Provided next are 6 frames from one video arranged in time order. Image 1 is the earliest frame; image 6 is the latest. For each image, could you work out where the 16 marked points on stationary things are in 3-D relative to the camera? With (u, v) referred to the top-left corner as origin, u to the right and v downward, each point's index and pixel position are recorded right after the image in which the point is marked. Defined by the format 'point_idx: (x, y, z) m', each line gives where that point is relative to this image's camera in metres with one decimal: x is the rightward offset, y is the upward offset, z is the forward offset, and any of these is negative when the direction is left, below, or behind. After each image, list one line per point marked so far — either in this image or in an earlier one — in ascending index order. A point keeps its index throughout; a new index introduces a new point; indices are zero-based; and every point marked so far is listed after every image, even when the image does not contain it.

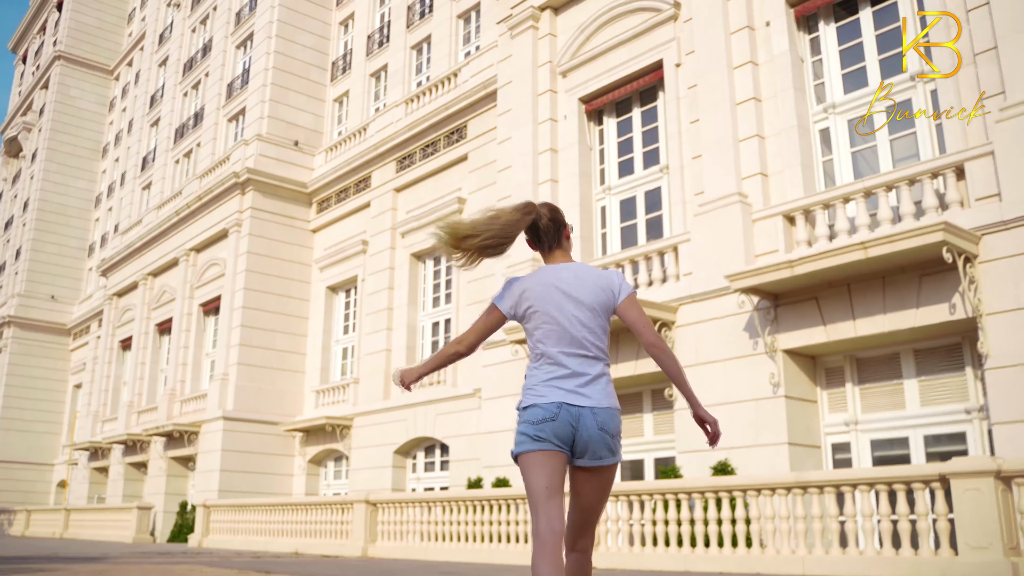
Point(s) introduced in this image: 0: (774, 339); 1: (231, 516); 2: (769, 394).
0: (+2.9, -0.6, +11.7) m
1: (-5.2, -4.0, +18.7) m
2: (+2.8, -1.2, +11.6) m
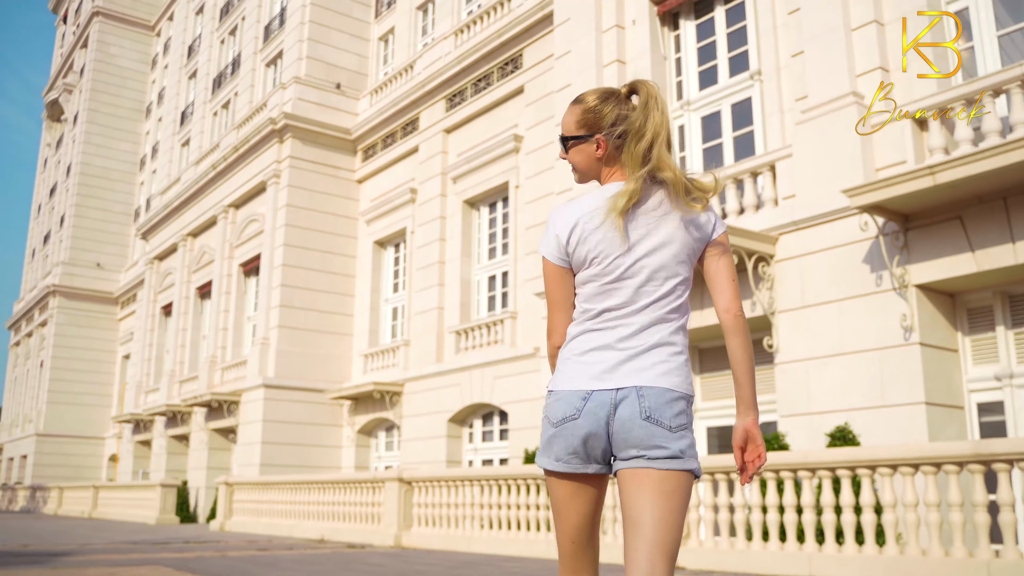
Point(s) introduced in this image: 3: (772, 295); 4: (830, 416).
0: (+3.4, +0.1, +9.3) m
1: (-4.1, -3.2, +16.8) m
2: (+3.3, -0.5, +9.2) m
3: (+2.6, -0.1, +10.6) m
4: (+2.9, -1.2, +9.7) m
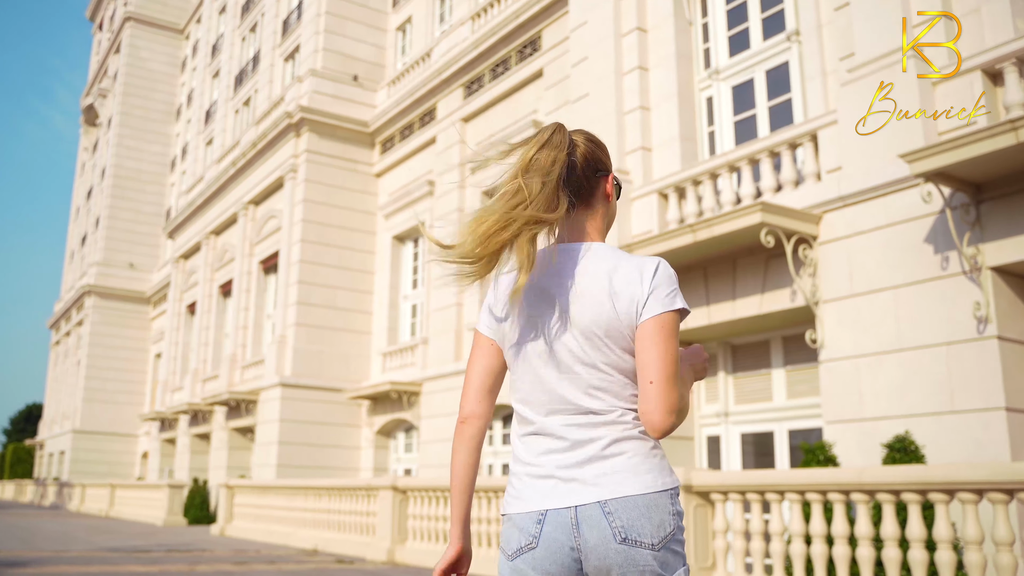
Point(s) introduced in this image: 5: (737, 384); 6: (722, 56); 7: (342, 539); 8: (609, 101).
0: (+3.4, +0.3, +7.8) m
1: (-3.8, -3.2, +15.7) m
2: (+3.3, -0.3, +7.8) m
3: (+2.6, +0.1, +9.2) m
4: (+2.9, -1.0, +8.3) m
5: (+2.2, -1.0, +10.6) m
6: (+2.3, +2.6, +11.8) m
7: (-2.0, -2.9, +12.4) m
8: (+1.1, +2.2, +12.4) m
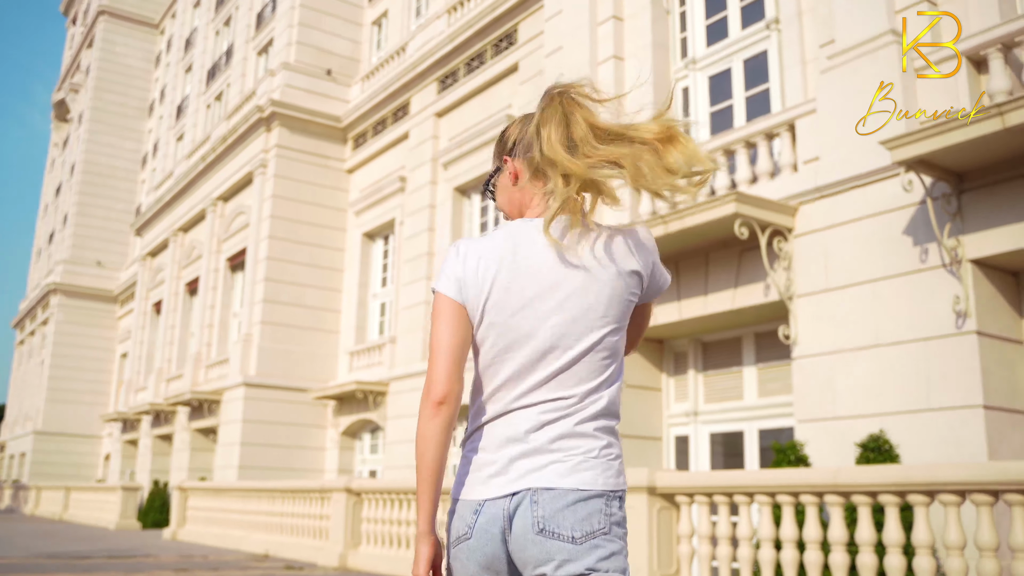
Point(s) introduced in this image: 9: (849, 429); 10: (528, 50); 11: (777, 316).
0: (+3.1, +0.3, +7.5) m
1: (-4.3, -3.0, +15.2) m
2: (+3.0, -0.3, +7.4) m
3: (+2.3, +0.1, +8.9) m
4: (+2.6, -1.0, +7.9) m
5: (+1.9, -0.9, +10.3) m
6: (+2.0, +2.6, +11.5) m
7: (-2.4, -2.8, +11.9) m
8: (+0.8, +2.2, +12.0) m
9: (+2.5, -1.1, +8.0) m
10: (+0.3, +3.8, +16.9) m
11: (+2.4, -0.2, +9.5) m
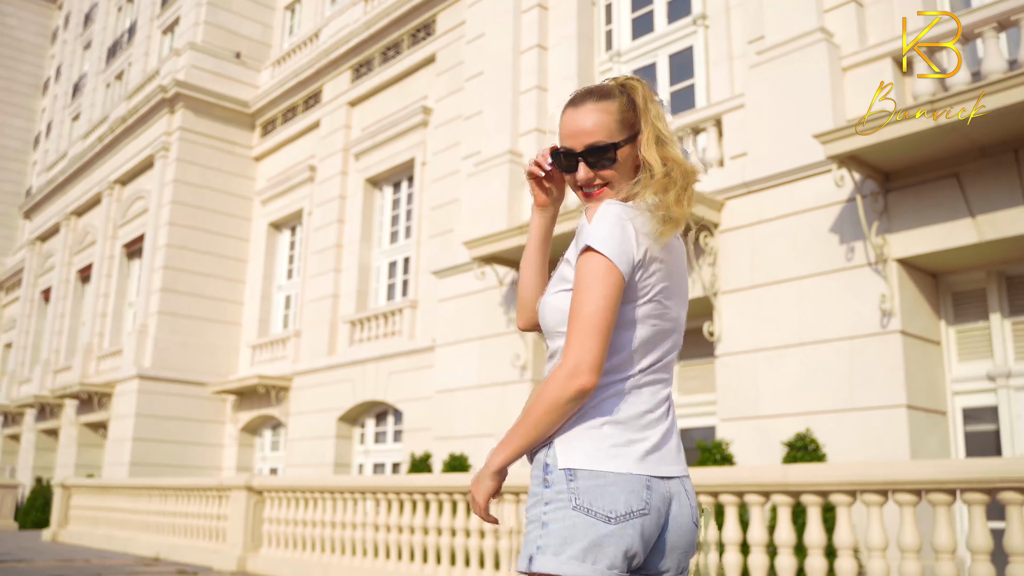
0: (+2.6, +0.3, +7.4) m
1: (-5.6, -2.8, +14.4) m
2: (+2.5, -0.3, +7.4) m
3: (+1.7, +0.1, +8.7) m
4: (+2.0, -1.0, +7.8) m
5: (+1.1, -0.9, +10.1) m
6: (+1.2, +2.6, +11.3) m
7: (-3.4, -2.7, +11.3) m
8: (-0.1, +2.3, +11.8) m
9: (+1.9, -1.0, +7.9) m
10: (-1.0, +3.9, +16.6) m
11: (+1.6, -0.2, +9.3) m
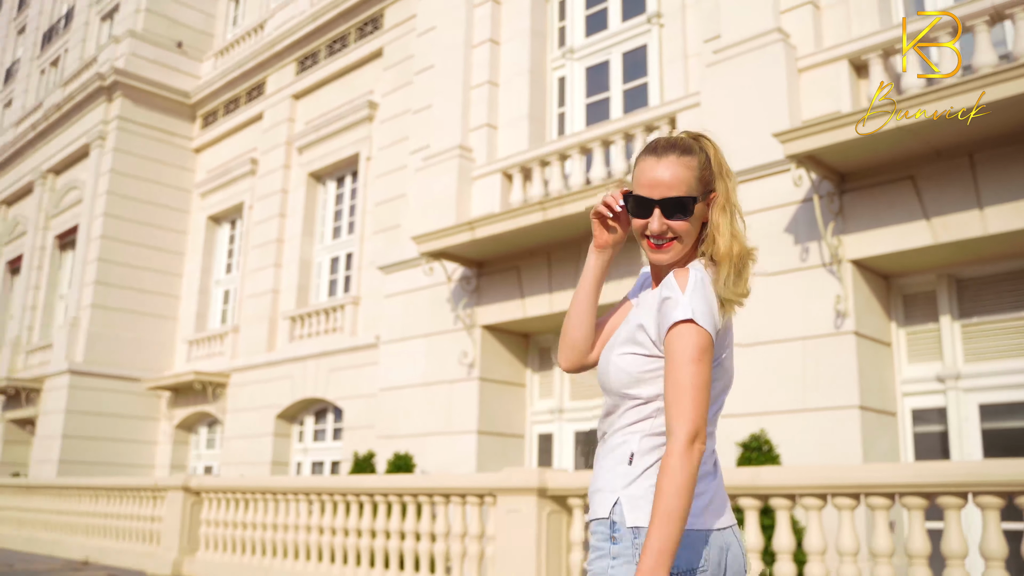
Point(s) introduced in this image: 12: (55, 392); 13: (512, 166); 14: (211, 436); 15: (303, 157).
0: (+2.3, +0.3, +7.4) m
1: (-6.3, -2.7, +13.9) m
2: (+2.2, -0.3, +7.3) m
3: (+1.3, +0.1, +8.7) m
4: (+1.6, -1.0, +7.7) m
5: (+0.6, -0.9, +10.0) m
6: (+0.7, +2.6, +11.2) m
7: (-4.0, -2.6, +11.0) m
8: (-0.6, +2.3, +11.6) m
9: (+1.5, -1.0, +7.8) m
10: (-1.8, +3.9, +16.3) m
11: (+1.2, -0.2, +9.2) m
12: (-8.4, -1.9, +19.7) m
13: (0.0, +1.2, +10.4) m
14: (-5.5, -2.7, +19.5) m
15: (-3.5, +2.2, +18.1) m
